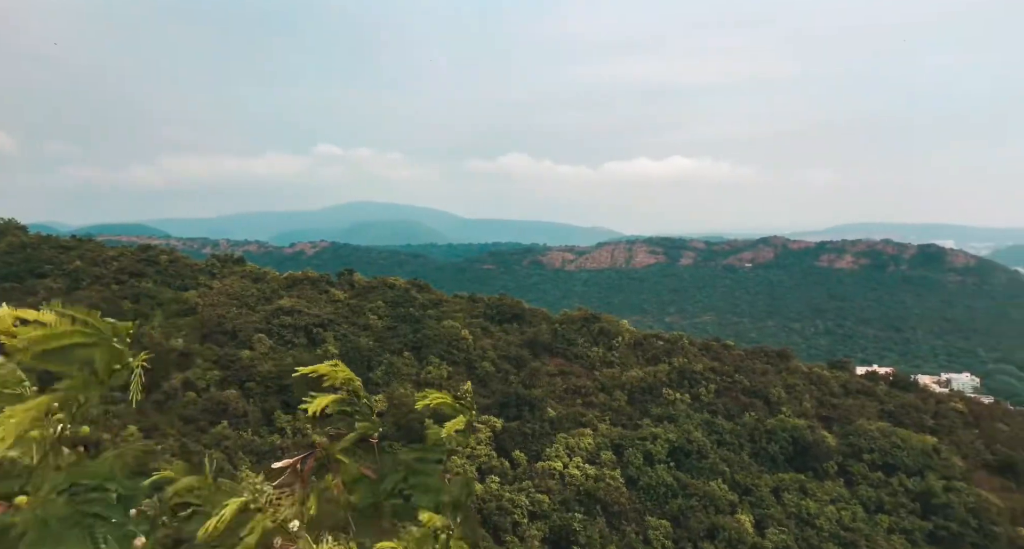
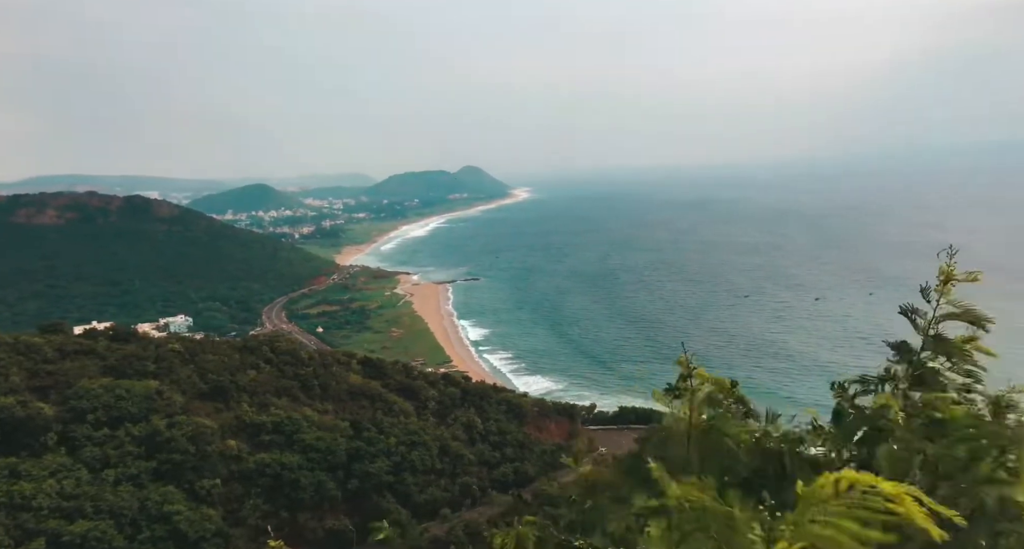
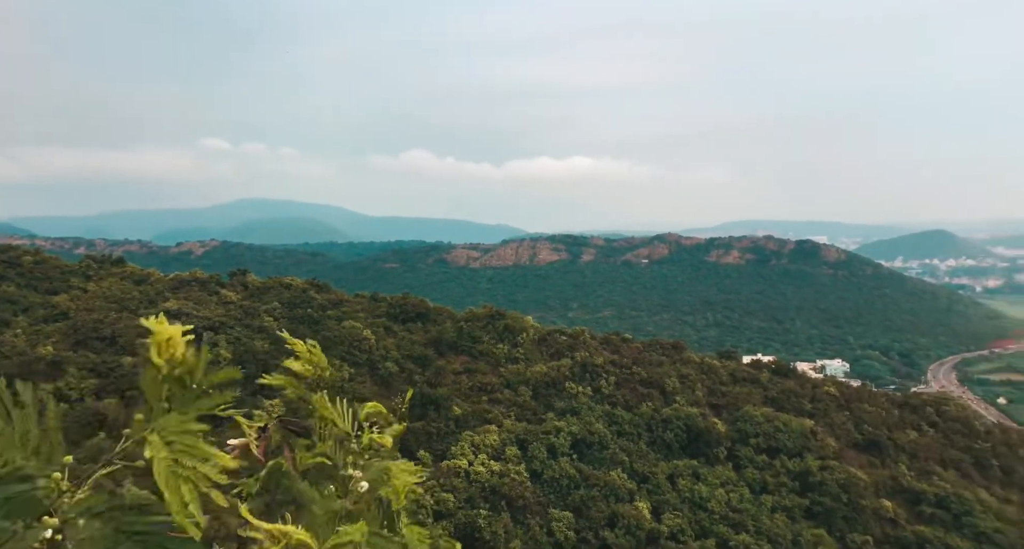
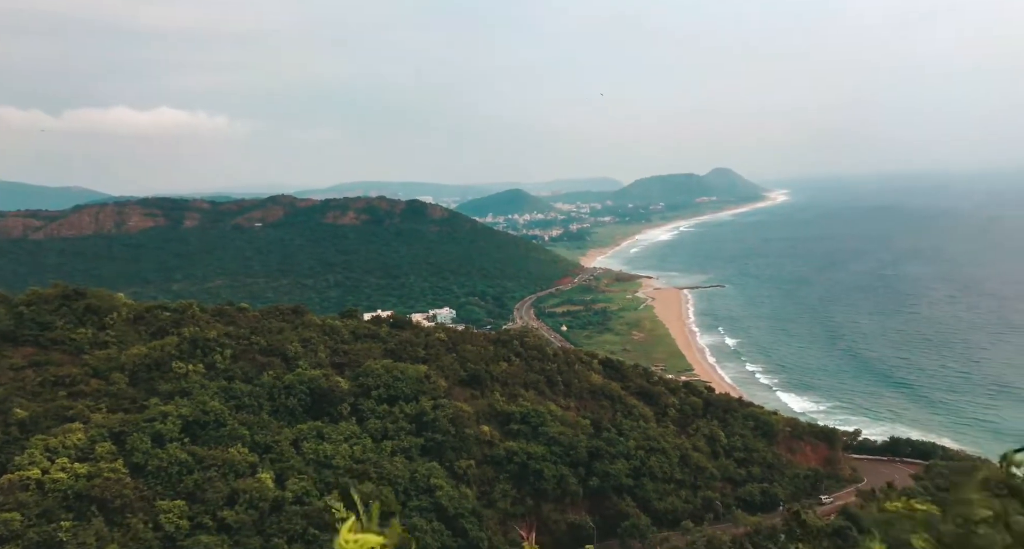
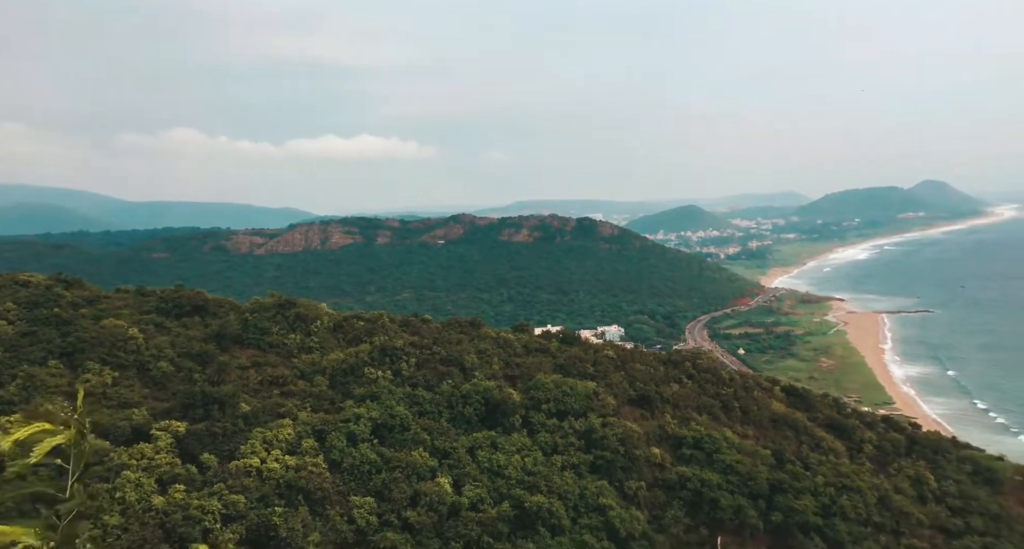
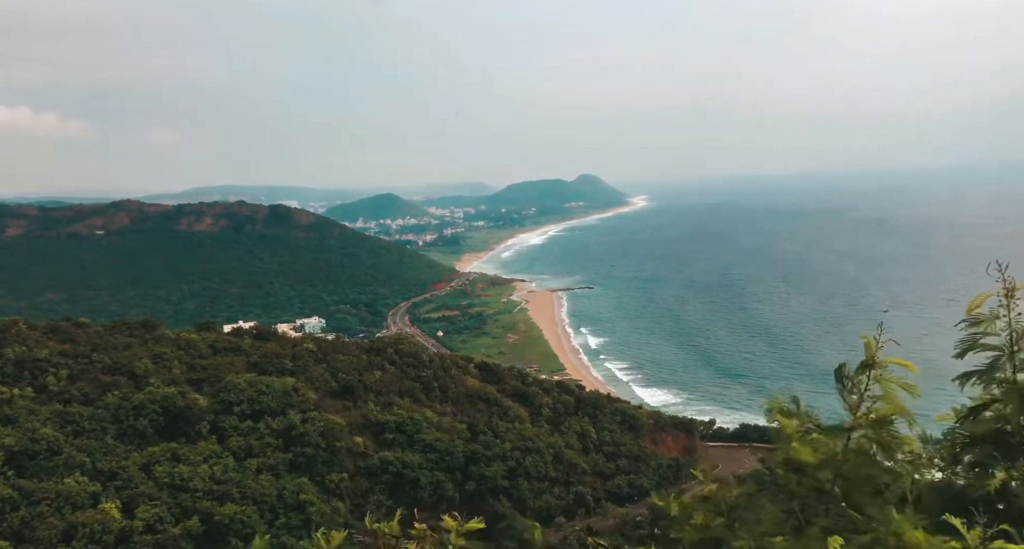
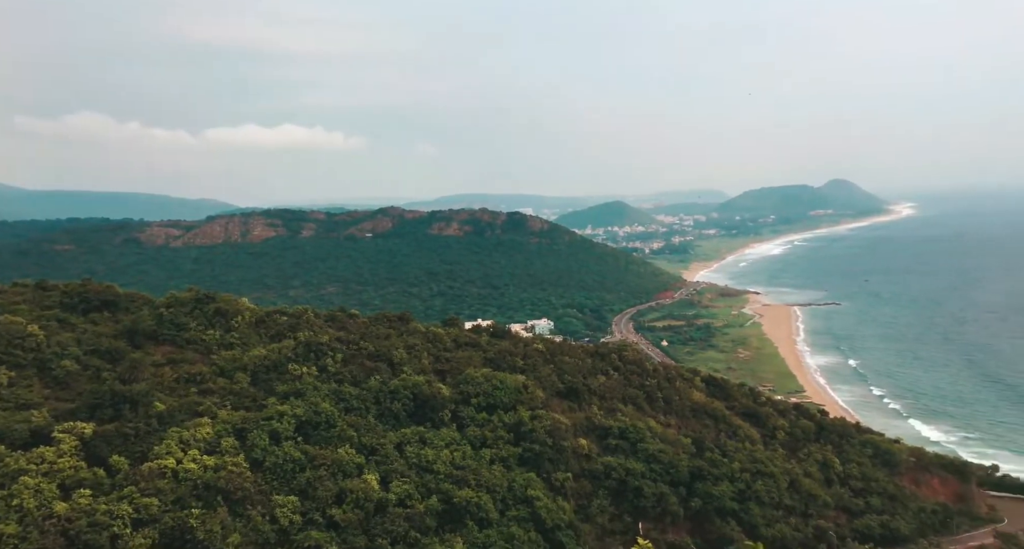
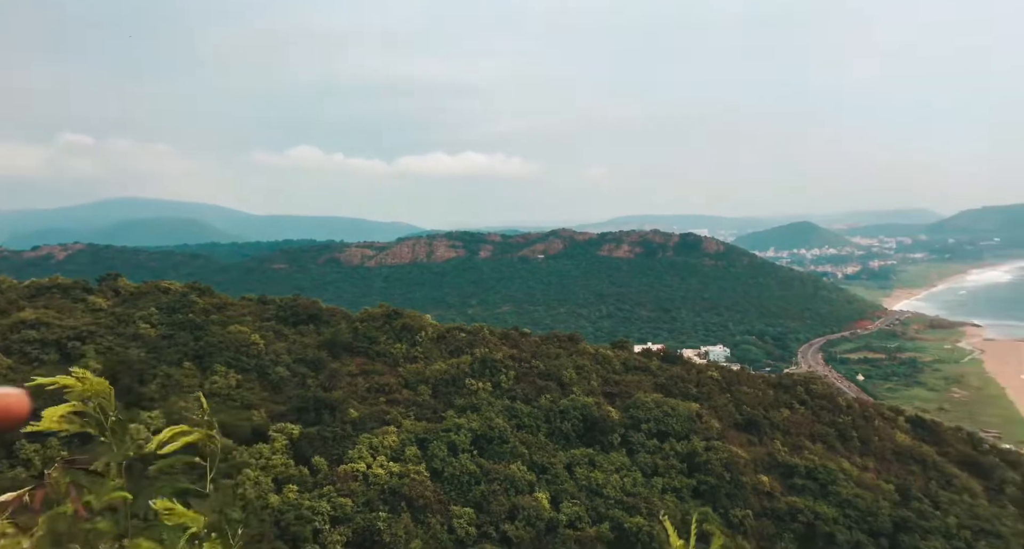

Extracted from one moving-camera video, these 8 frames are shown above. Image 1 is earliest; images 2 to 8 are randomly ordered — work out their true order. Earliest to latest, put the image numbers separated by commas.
3, 8, 5, 7, 4, 6, 2
